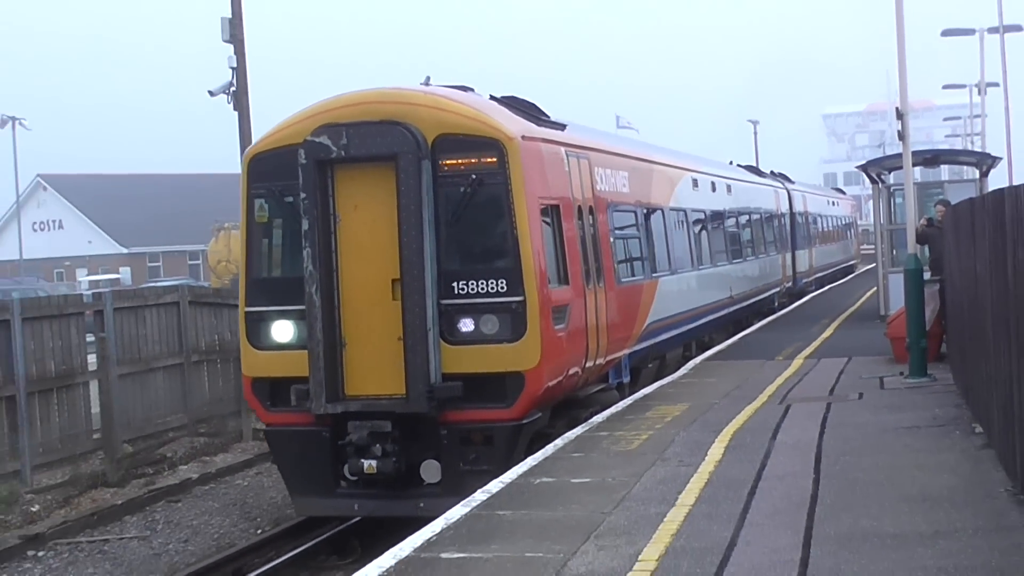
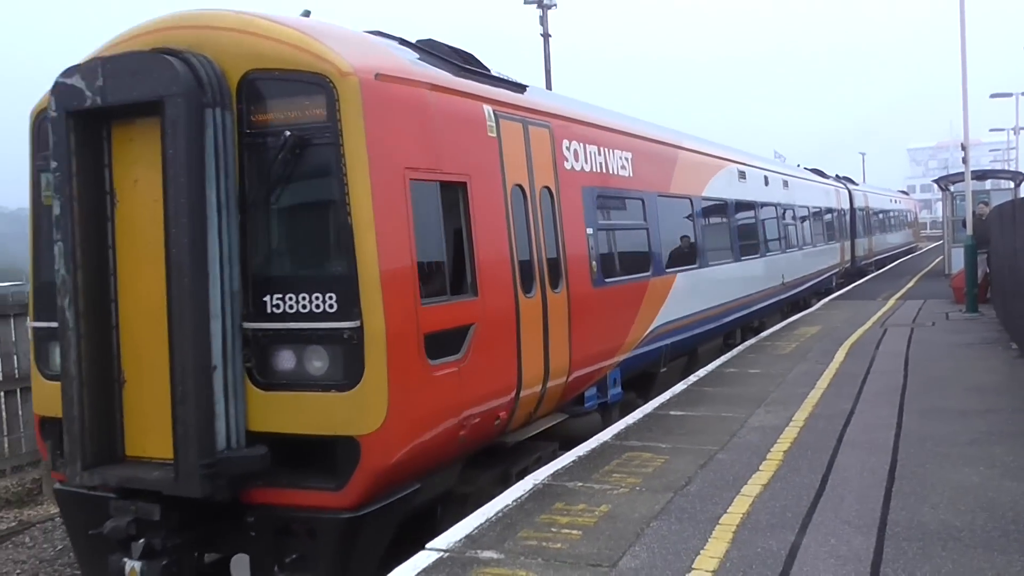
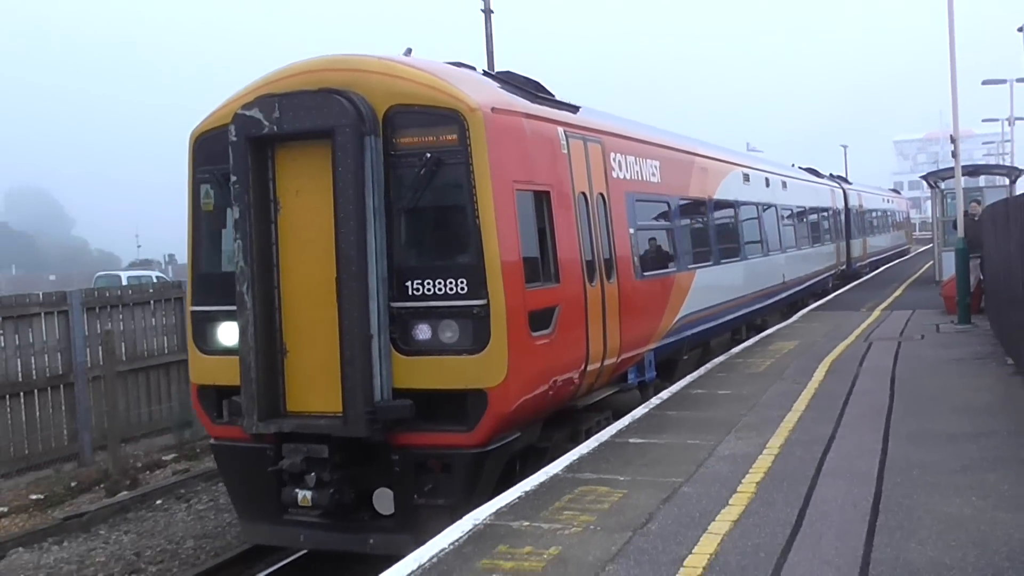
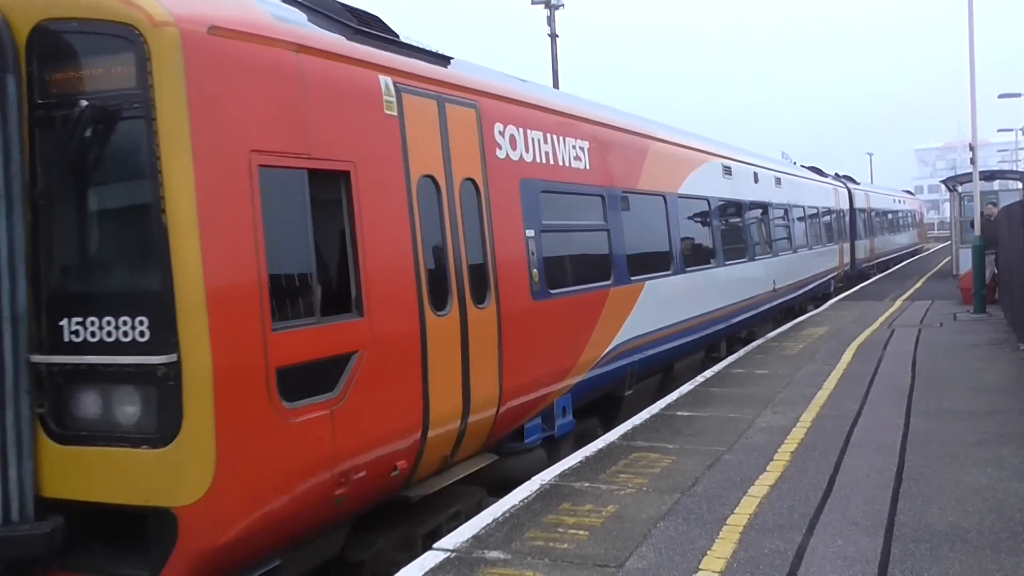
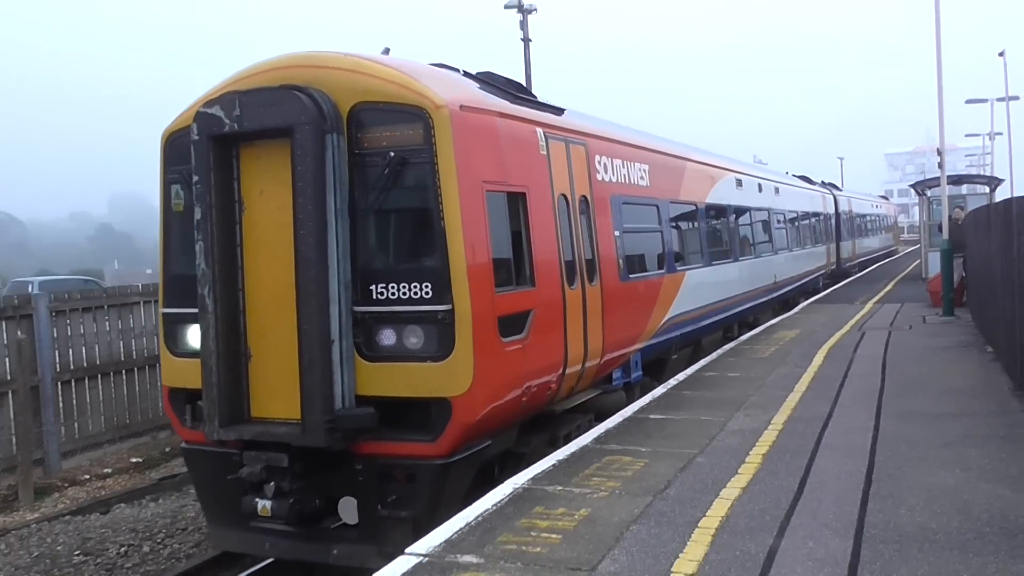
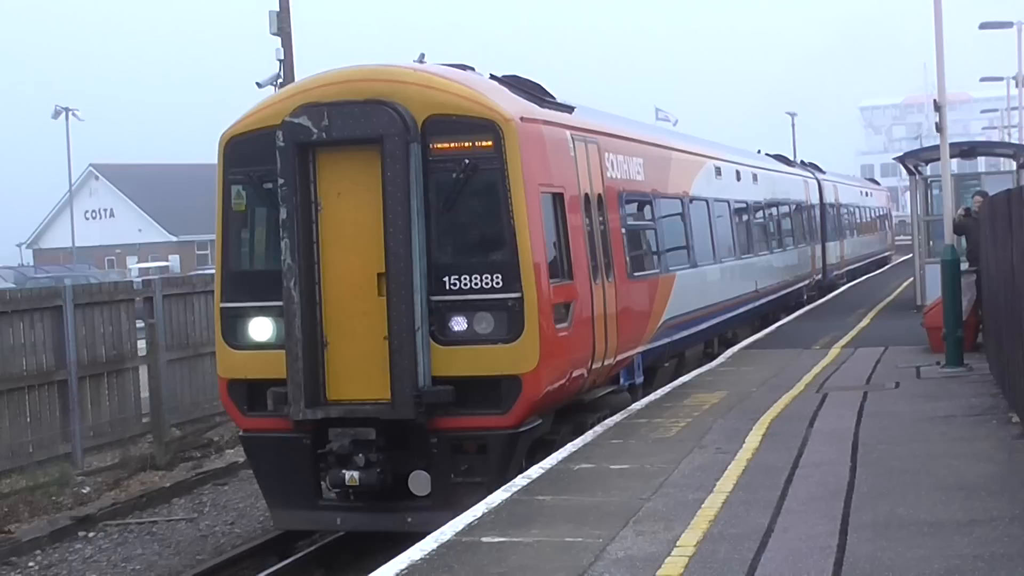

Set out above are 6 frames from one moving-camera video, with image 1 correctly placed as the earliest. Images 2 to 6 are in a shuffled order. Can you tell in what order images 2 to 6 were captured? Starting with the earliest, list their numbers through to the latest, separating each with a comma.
6, 3, 5, 2, 4
